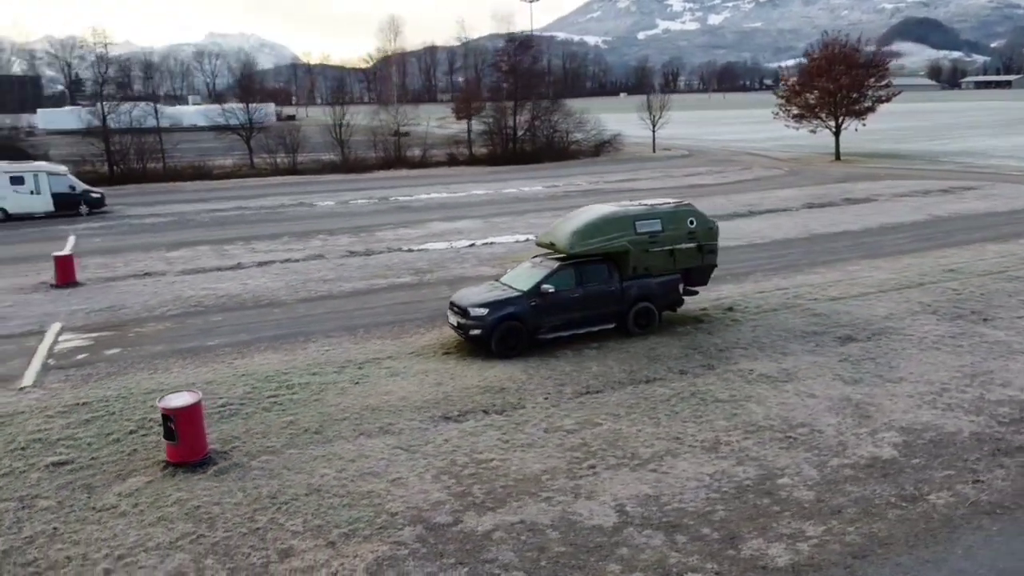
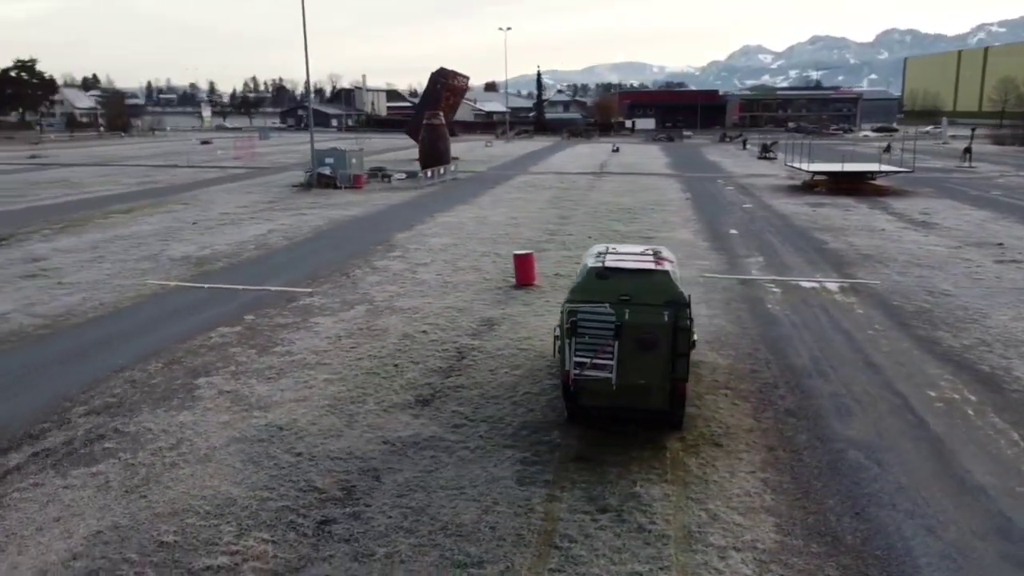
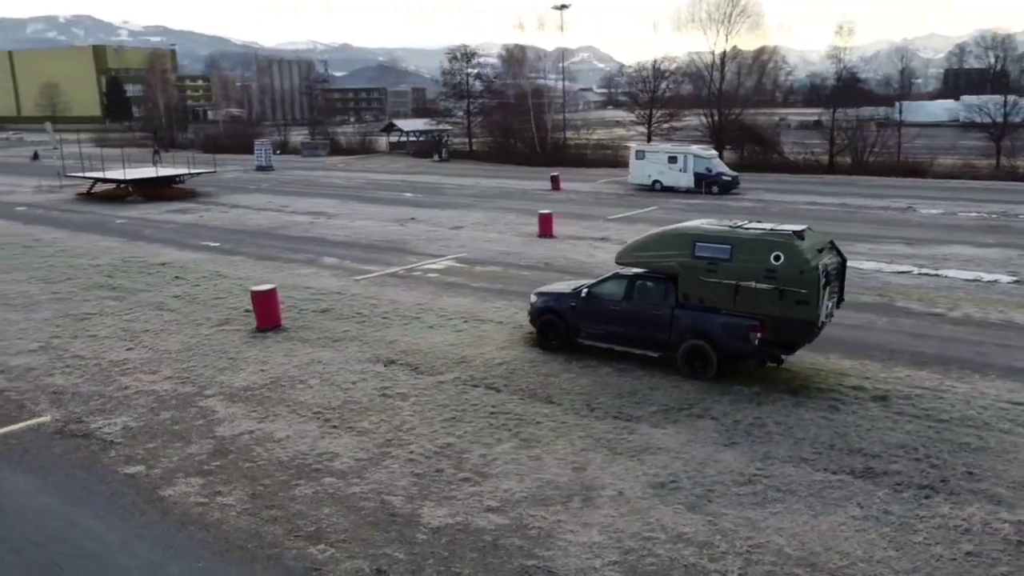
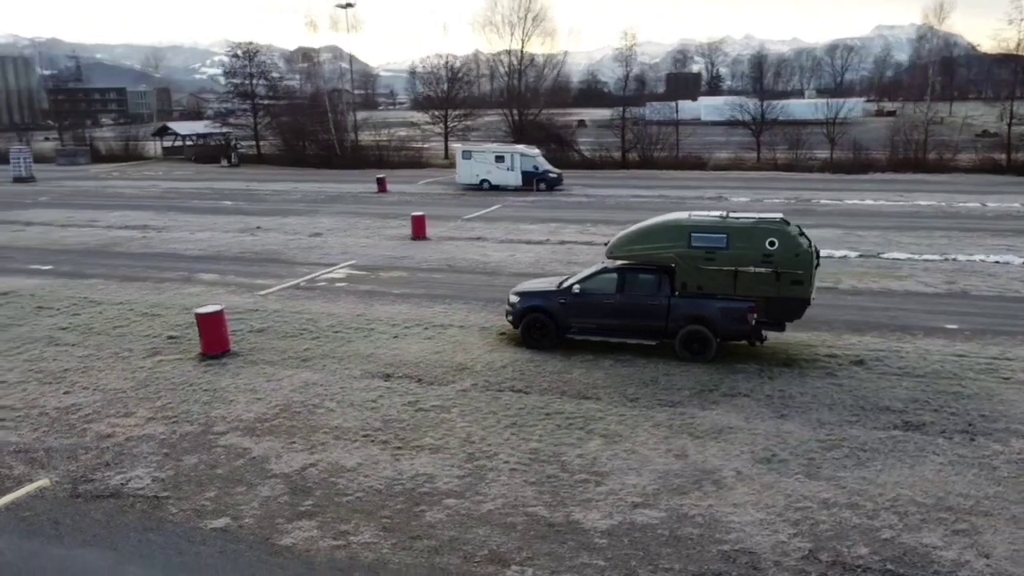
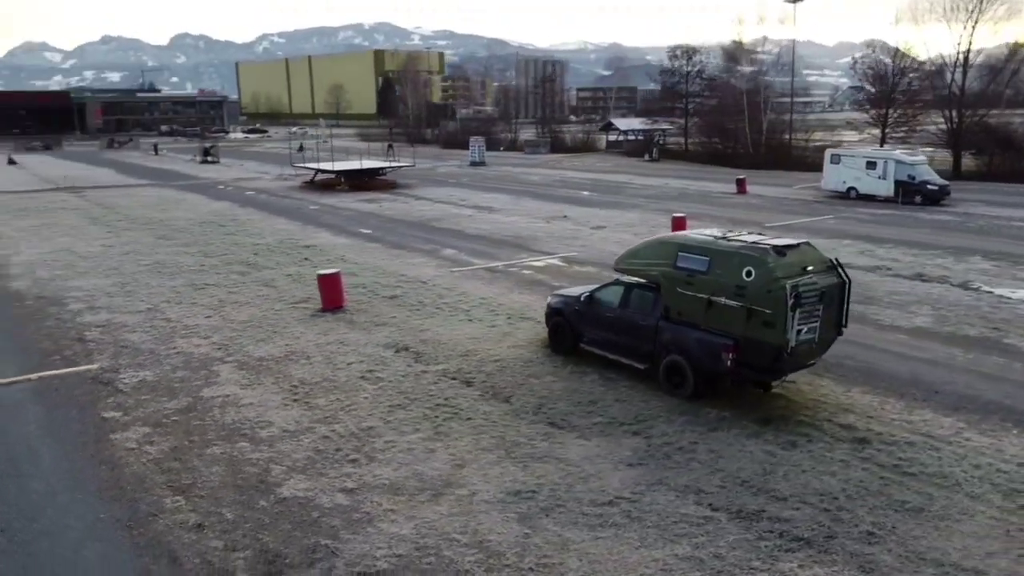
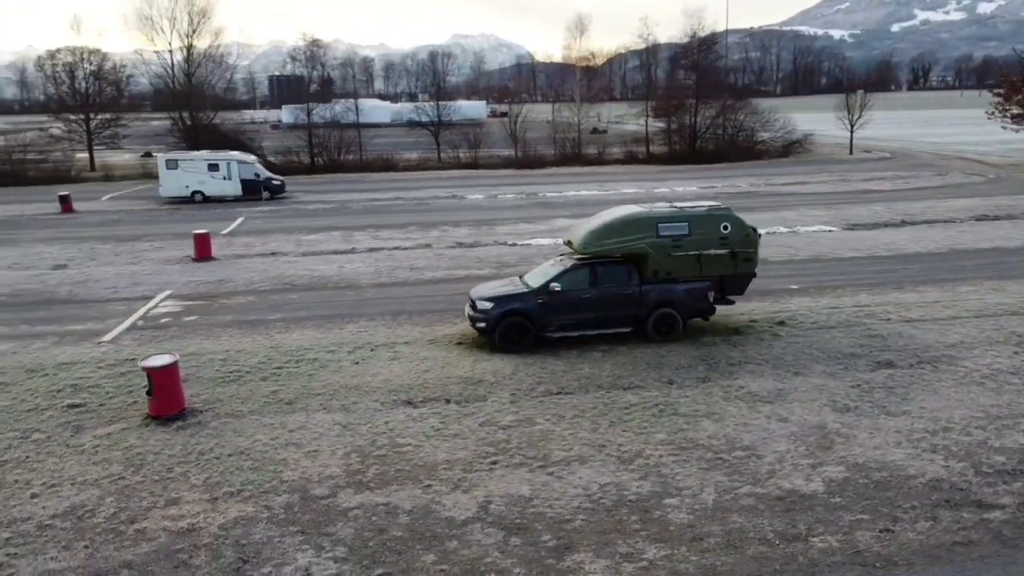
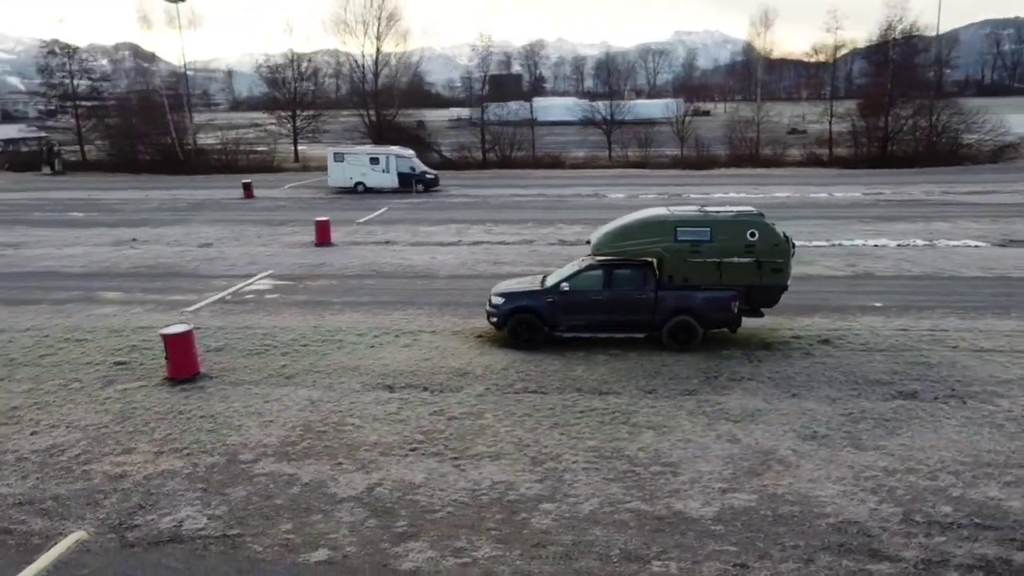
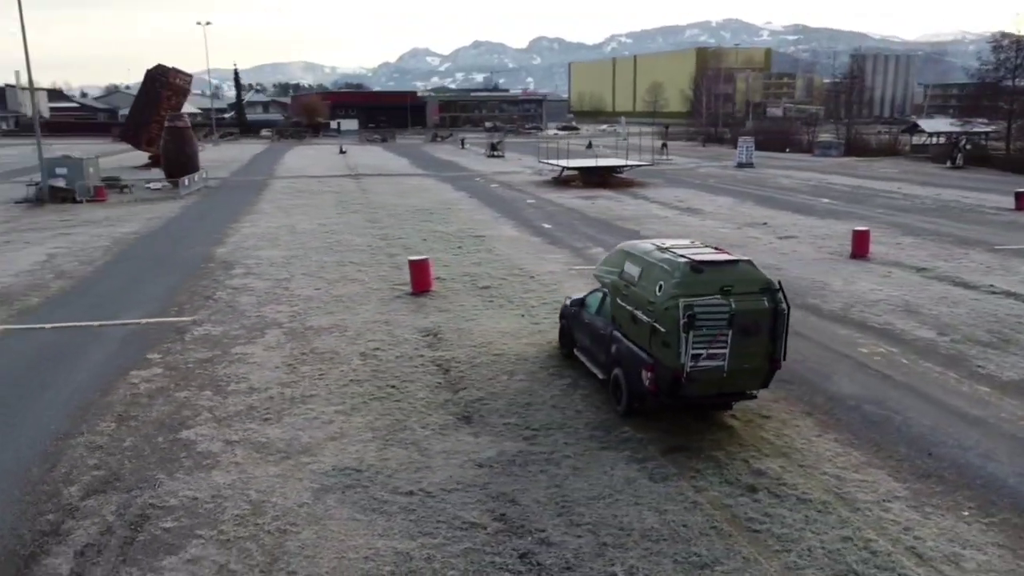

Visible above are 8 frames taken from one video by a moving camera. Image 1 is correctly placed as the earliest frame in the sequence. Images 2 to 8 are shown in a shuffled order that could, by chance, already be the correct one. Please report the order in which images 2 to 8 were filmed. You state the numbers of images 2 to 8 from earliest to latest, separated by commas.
6, 7, 4, 3, 5, 8, 2
